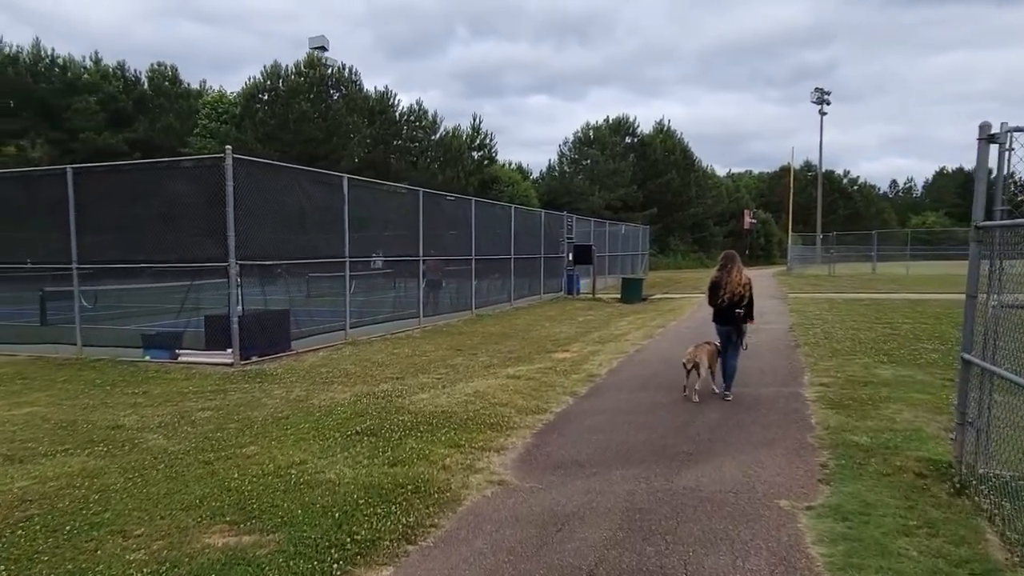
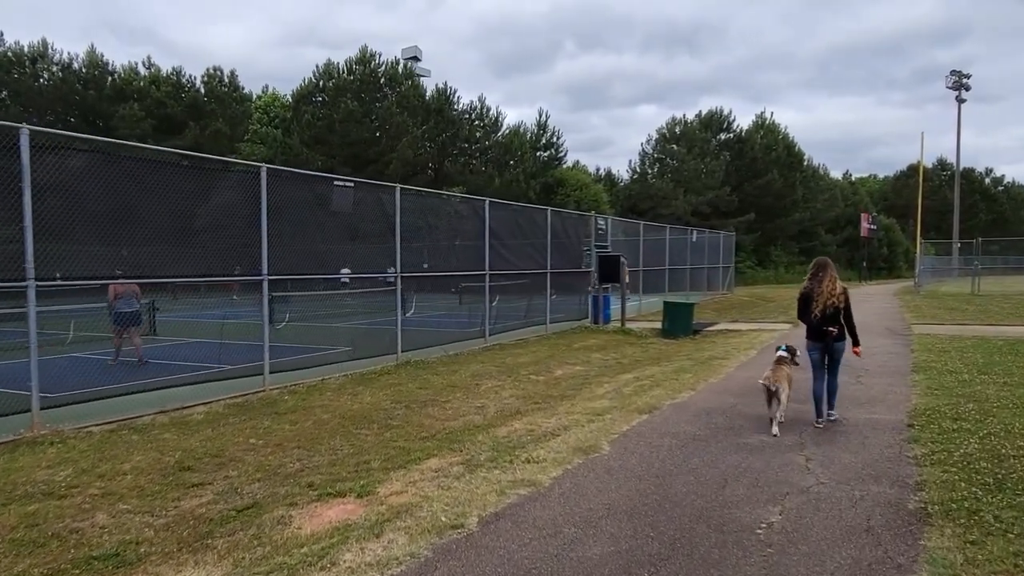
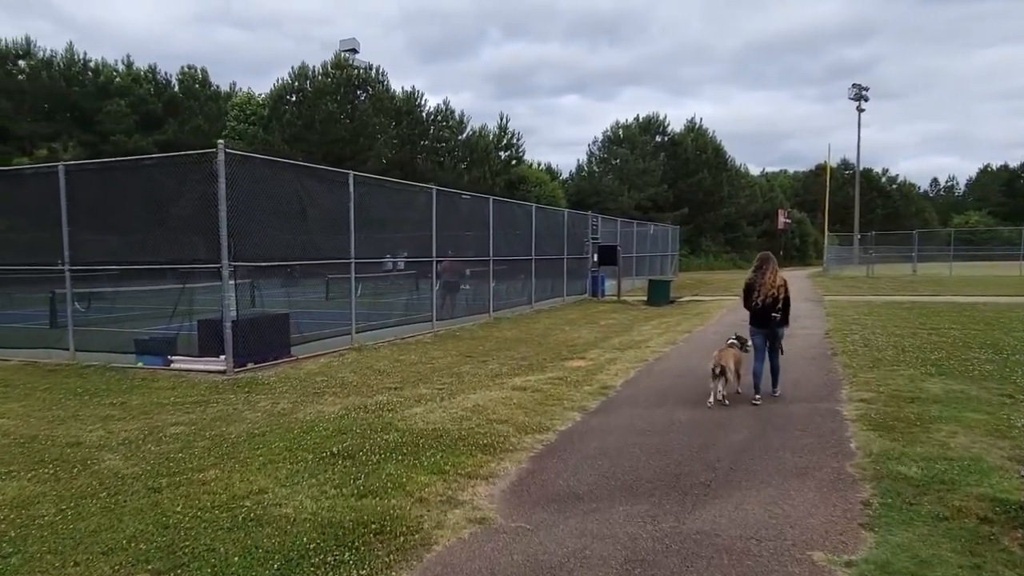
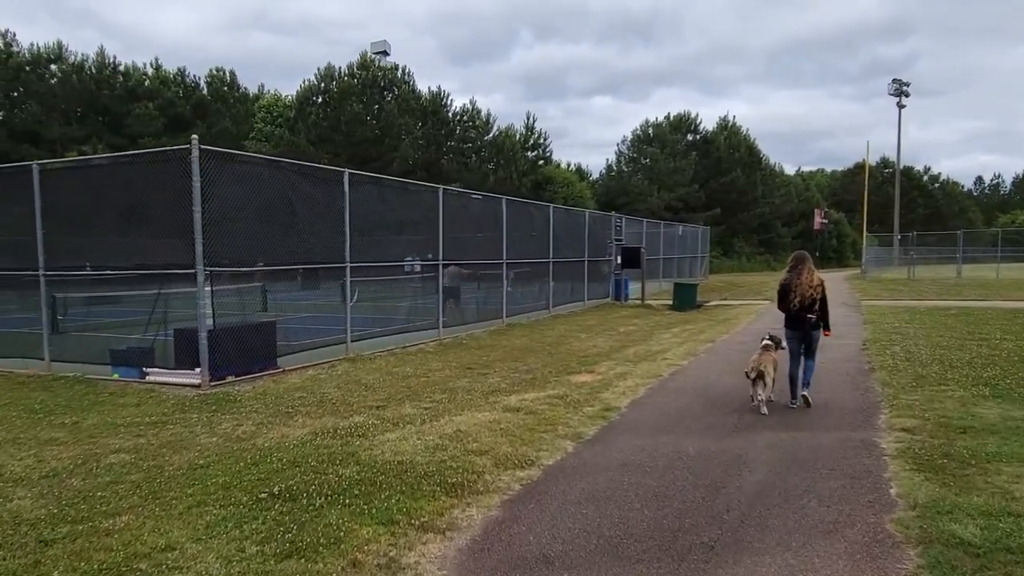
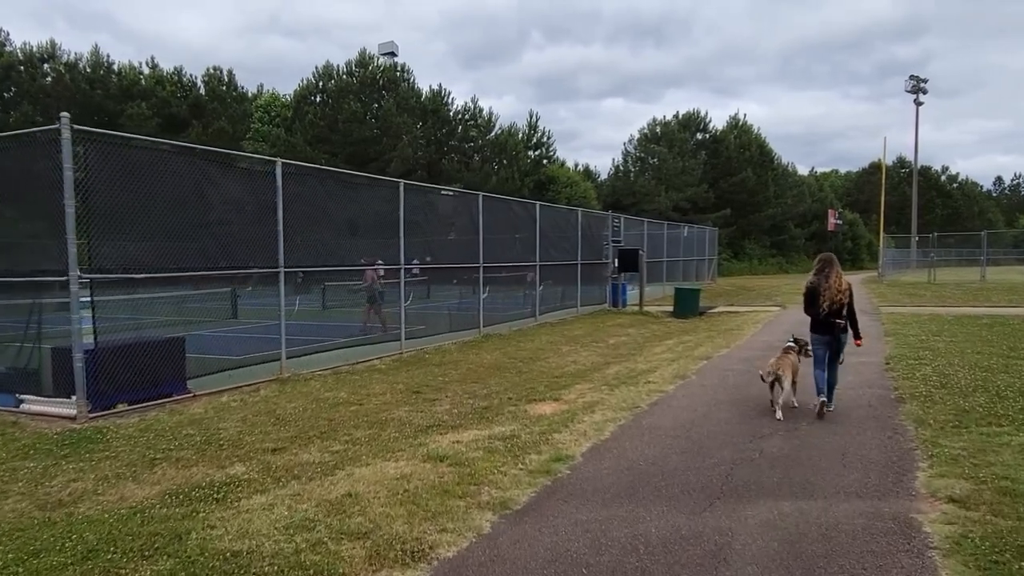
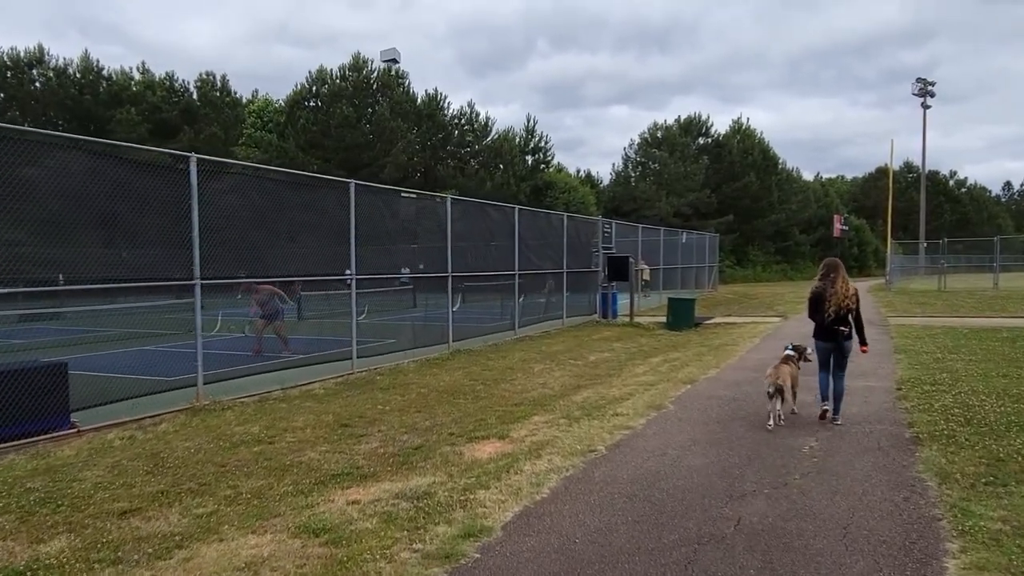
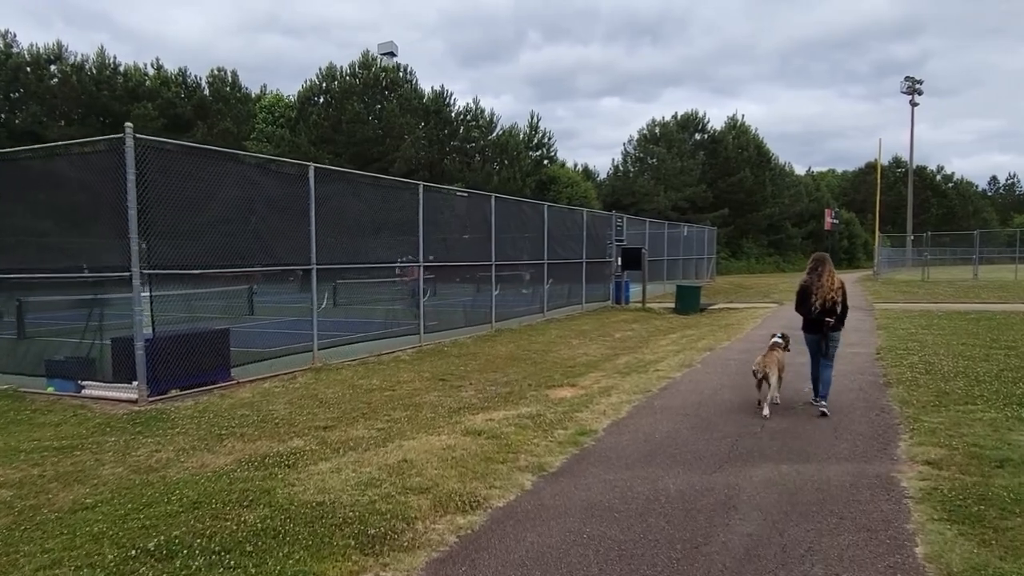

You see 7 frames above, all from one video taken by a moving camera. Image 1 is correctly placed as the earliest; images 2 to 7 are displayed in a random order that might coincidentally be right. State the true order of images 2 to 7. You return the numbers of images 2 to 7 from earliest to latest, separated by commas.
3, 4, 7, 5, 6, 2
